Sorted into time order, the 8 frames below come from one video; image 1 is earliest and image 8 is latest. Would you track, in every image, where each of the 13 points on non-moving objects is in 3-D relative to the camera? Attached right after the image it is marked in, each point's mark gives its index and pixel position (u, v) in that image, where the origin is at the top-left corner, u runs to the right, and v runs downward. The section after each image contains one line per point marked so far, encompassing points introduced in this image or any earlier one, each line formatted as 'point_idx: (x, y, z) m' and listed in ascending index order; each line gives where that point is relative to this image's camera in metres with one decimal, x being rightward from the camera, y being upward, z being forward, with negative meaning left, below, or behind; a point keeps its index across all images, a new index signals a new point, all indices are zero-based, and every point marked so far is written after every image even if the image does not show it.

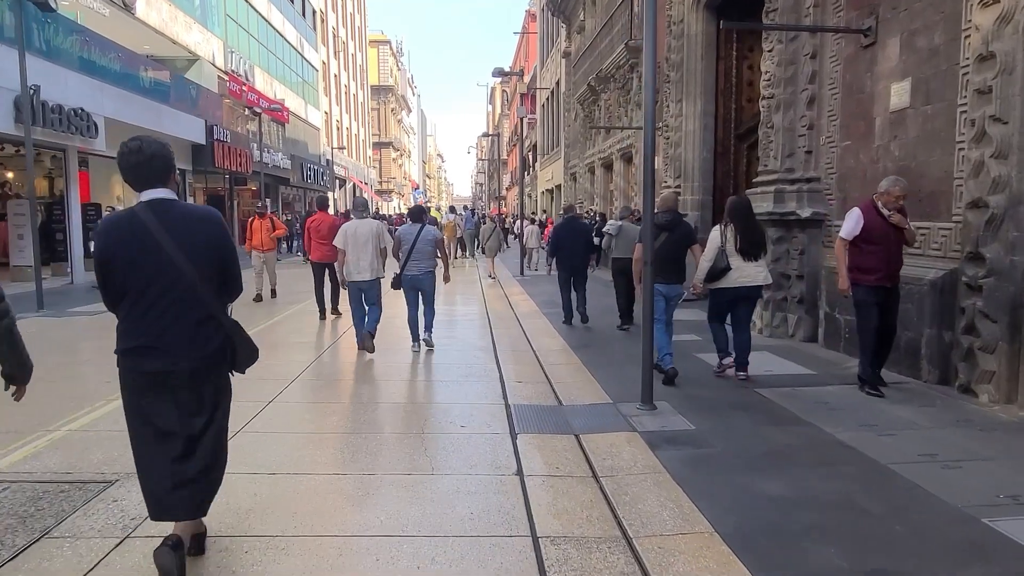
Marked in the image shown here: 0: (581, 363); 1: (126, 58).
0: (+0.7, -0.7, +7.3) m
1: (-9.7, +5.8, +18.7) m
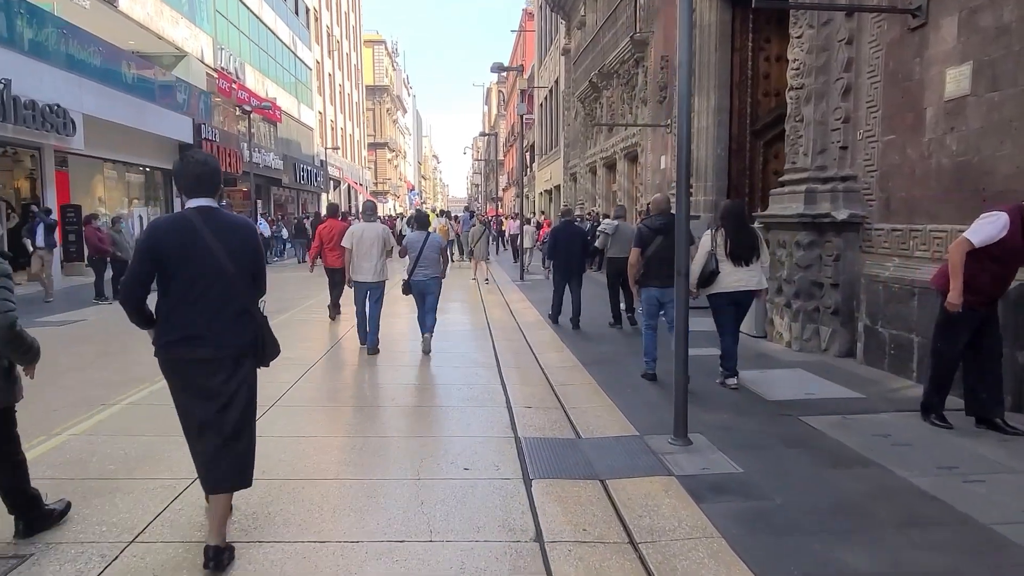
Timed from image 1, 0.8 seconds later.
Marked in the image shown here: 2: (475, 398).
0: (+0.7, -0.8, +6.5) m
1: (-9.7, +5.7, +17.8) m
2: (-0.3, -0.9, +6.1) m
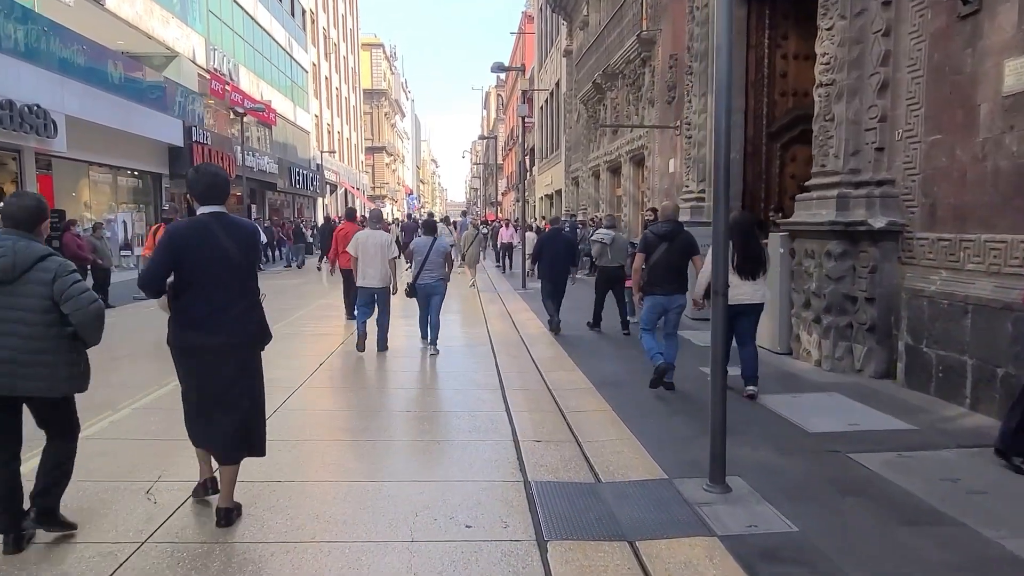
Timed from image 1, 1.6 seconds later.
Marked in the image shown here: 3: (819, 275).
0: (+0.8, -1.0, +5.9) m
1: (-9.7, +5.5, +17.2) m
2: (-0.3, -1.0, +5.4) m
3: (+3.1, +0.1, +7.4) m
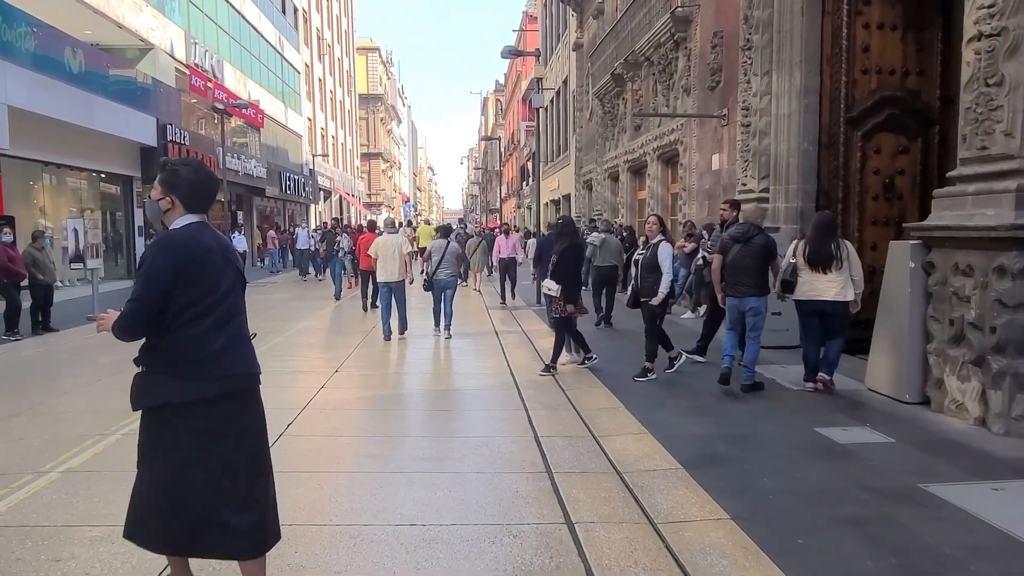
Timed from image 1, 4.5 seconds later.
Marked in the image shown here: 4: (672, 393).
0: (+1.1, -1.2, +3.7) m
1: (-9.5, +5.1, +15.1) m
2: (+0.1, -1.2, +3.3) m
3: (+3.4, -0.1, +5.3) m
4: (+1.5, -1.0, +6.8) m
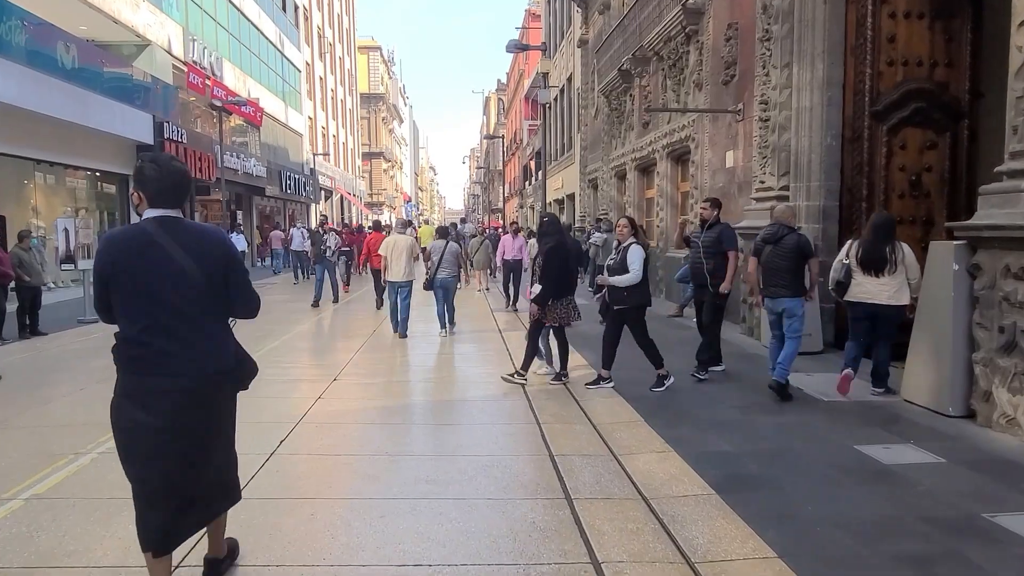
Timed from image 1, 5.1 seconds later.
0: (+1.2, -1.2, +3.3) m
1: (-9.4, +5.1, +14.6) m
2: (+0.1, -1.3, +2.9) m
3: (+3.5, -0.1, +4.9) m
4: (+1.6, -1.0, +6.4) m
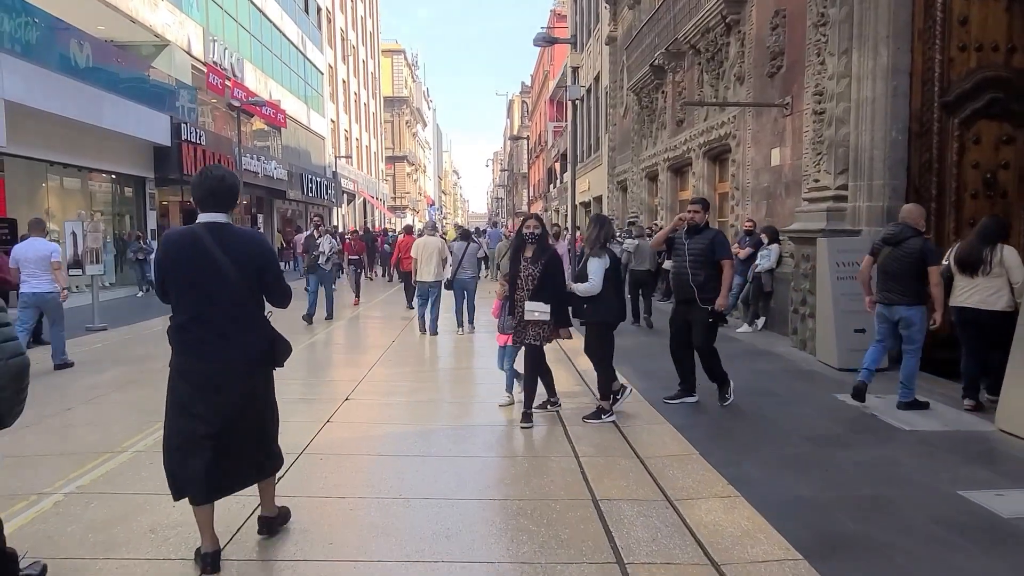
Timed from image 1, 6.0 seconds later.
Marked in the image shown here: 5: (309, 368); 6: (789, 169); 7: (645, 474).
0: (+1.3, -1.3, +2.5) m
1: (-8.8, +5.0, +14.2) m
2: (+0.3, -1.3, +2.1) m
3: (+3.7, -0.2, +4.0) m
4: (+1.8, -1.1, +5.6) m
5: (-2.3, -0.9, +8.2) m
6: (+3.8, +1.6, +10.2) m
7: (+0.8, -1.2, +4.6) m
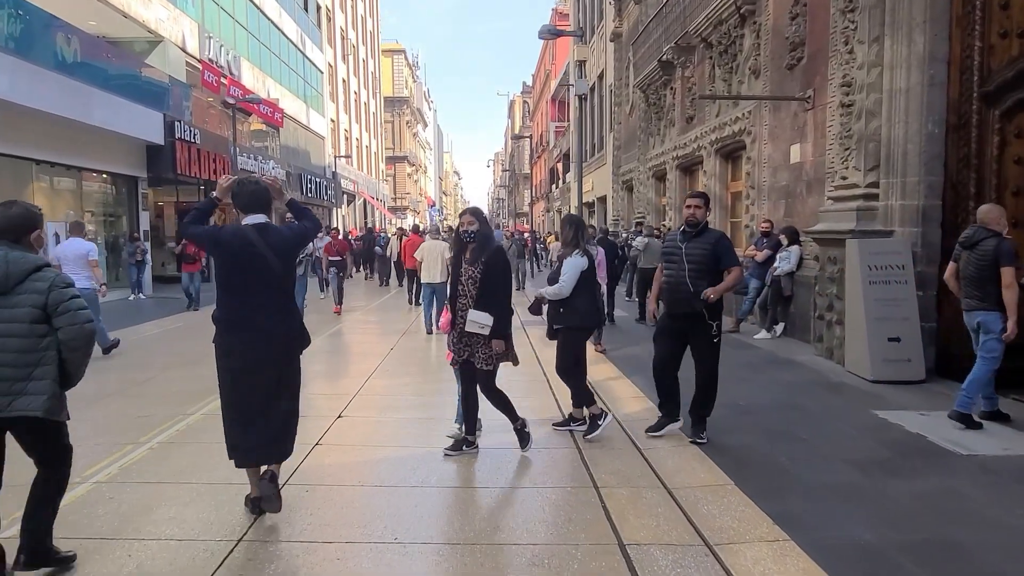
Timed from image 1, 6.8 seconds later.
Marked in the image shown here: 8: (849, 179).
0: (+1.4, -1.3, +1.9) m
1: (-8.8, +4.9, +13.6) m
2: (+0.3, -1.4, +1.6) m
3: (+3.7, -0.2, +3.4) m
4: (+1.9, -1.1, +5.0) m
5: (-2.2, -1.0, +7.6) m
6: (+3.9, +1.6, +9.6) m
7: (+0.9, -1.2, +4.0) m
8: (+3.8, +1.2, +8.3) m
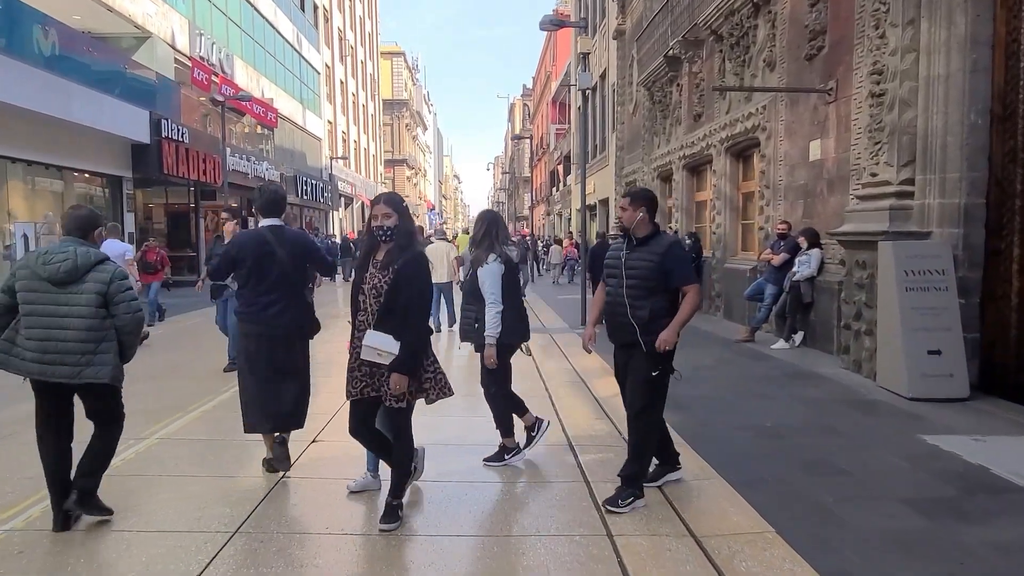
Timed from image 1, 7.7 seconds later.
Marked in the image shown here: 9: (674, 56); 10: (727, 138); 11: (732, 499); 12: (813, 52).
0: (+1.4, -1.4, +1.2) m
1: (-8.8, +4.8, +13.0) m
2: (+0.3, -1.4, +0.8) m
3: (+3.7, -0.3, +2.7) m
4: (+1.9, -1.2, +4.3) m
5: (-2.2, -1.0, +6.9) m
6: (+3.9, +1.5, +8.9) m
7: (+0.9, -1.3, +3.3) m
8: (+3.8, +1.2, +7.6) m
9: (+3.3, +4.8, +15.1) m
10: (+3.7, +2.6, +12.5) m
11: (+1.2, -1.2, +4.1) m
12: (+3.8, +3.0, +9.4) m
